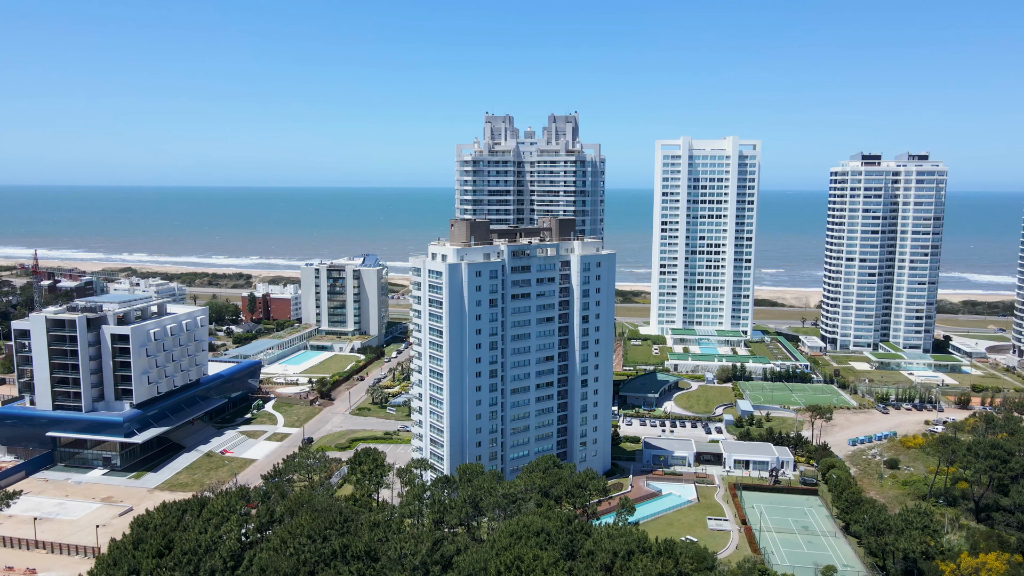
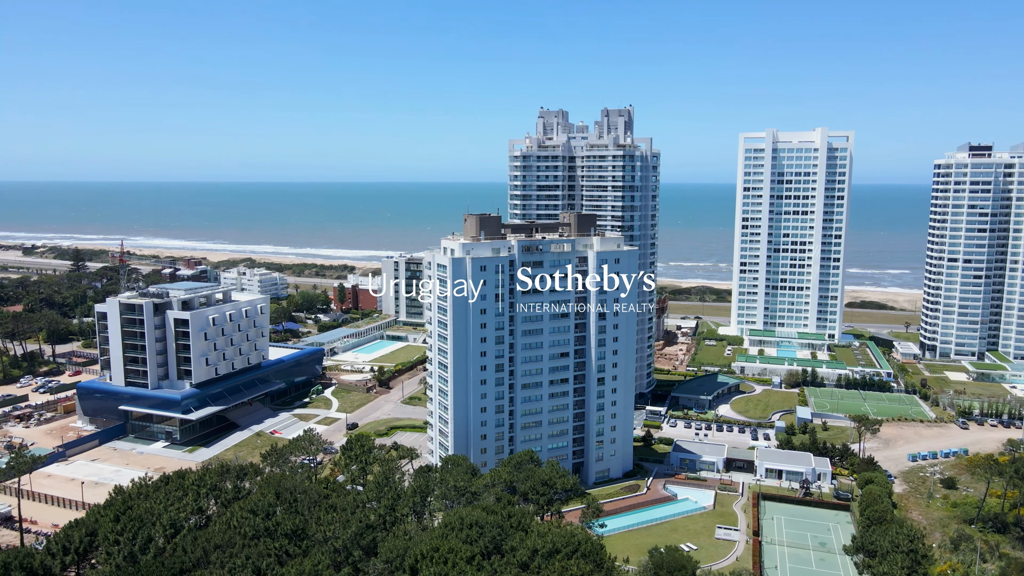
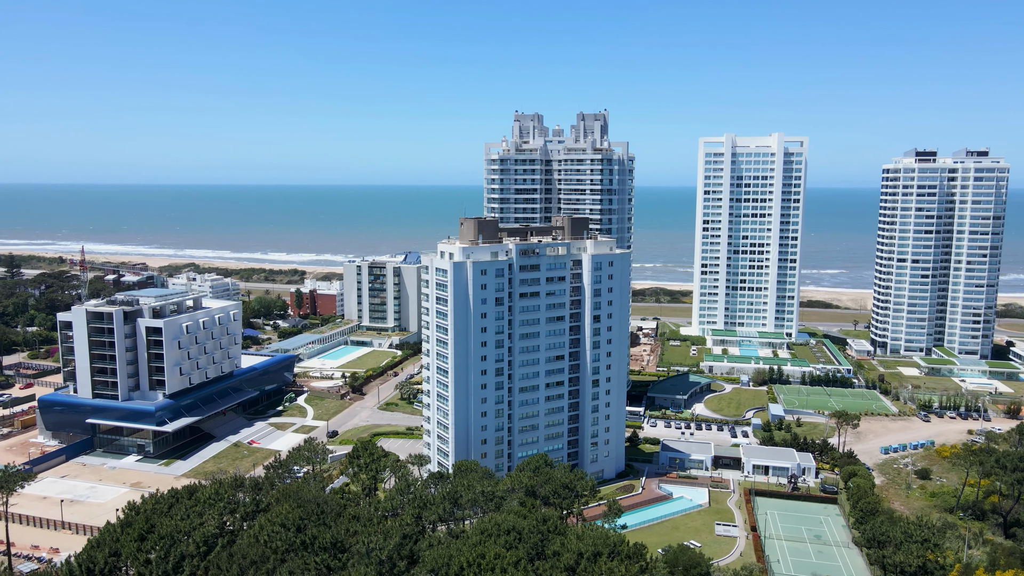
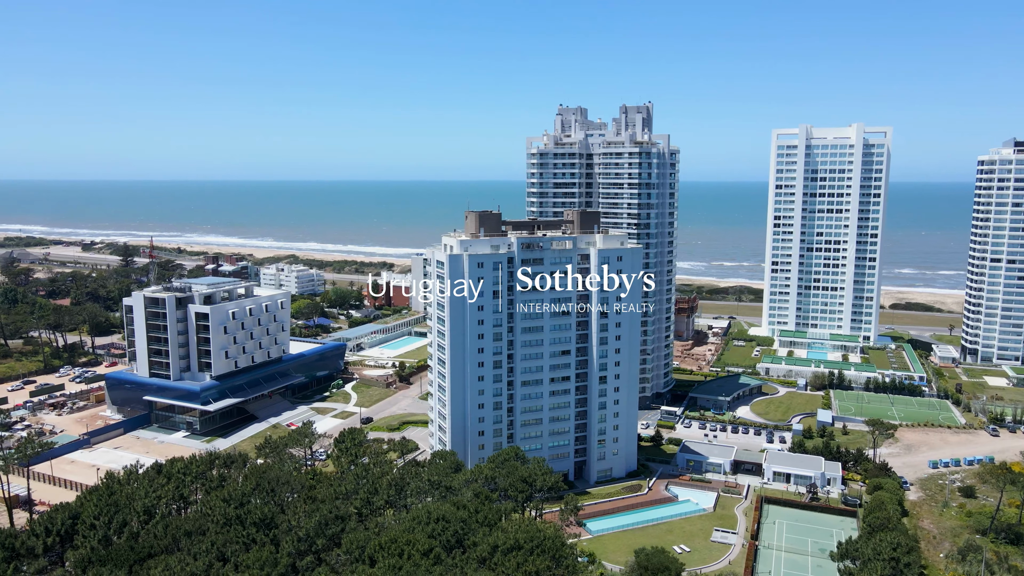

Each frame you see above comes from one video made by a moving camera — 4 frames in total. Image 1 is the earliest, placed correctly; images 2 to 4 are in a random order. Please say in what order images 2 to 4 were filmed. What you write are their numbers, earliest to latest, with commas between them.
3, 2, 4
